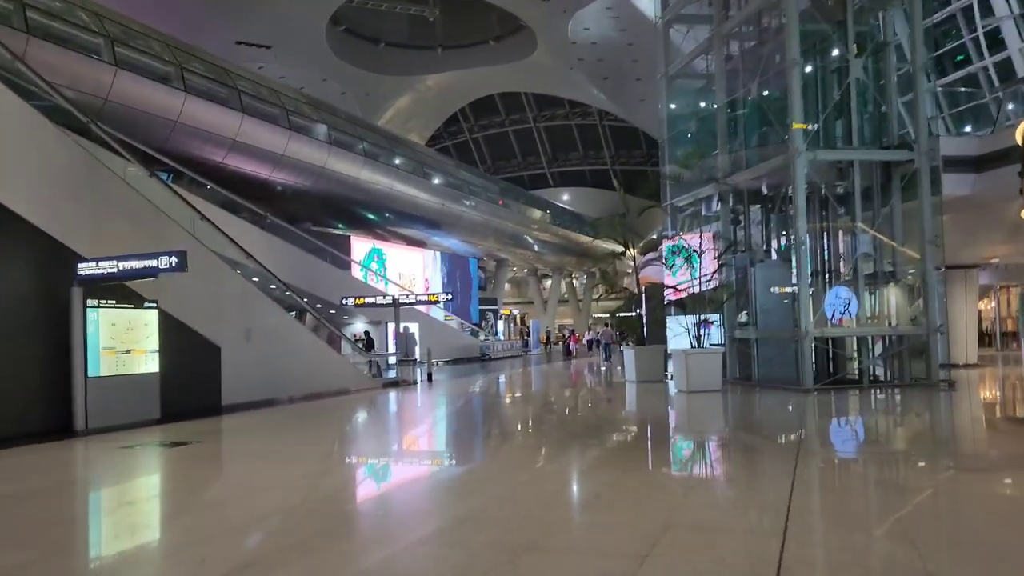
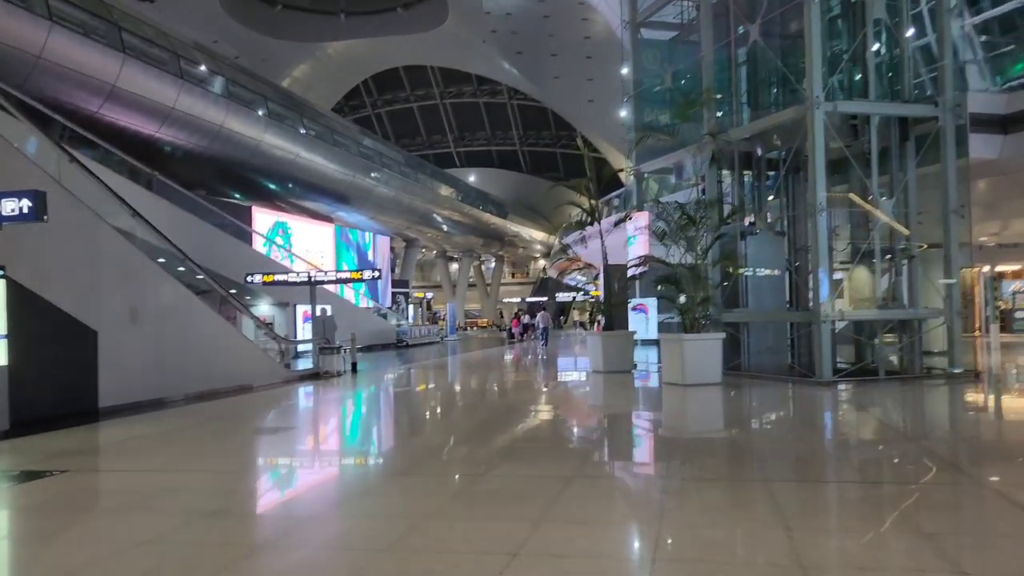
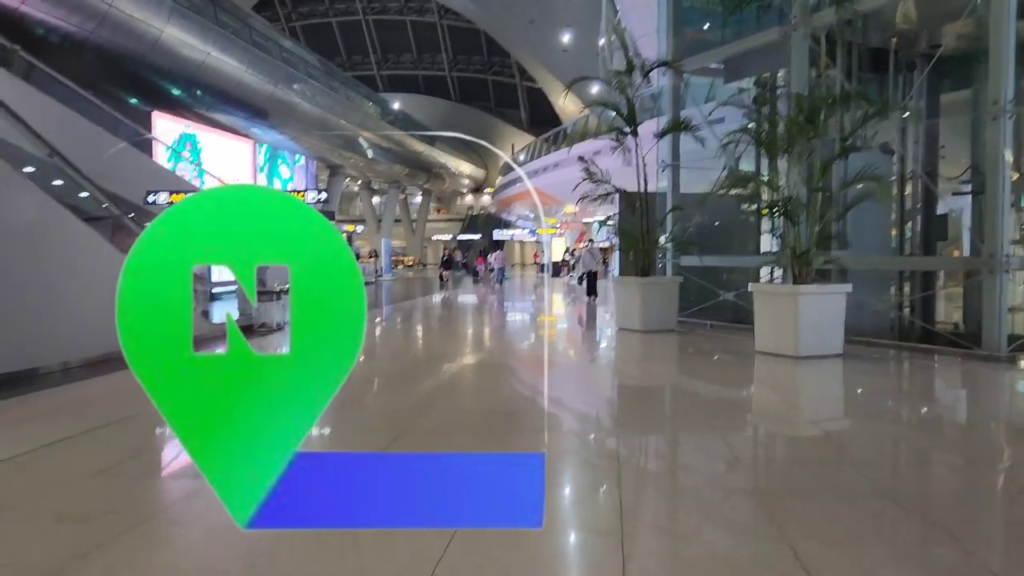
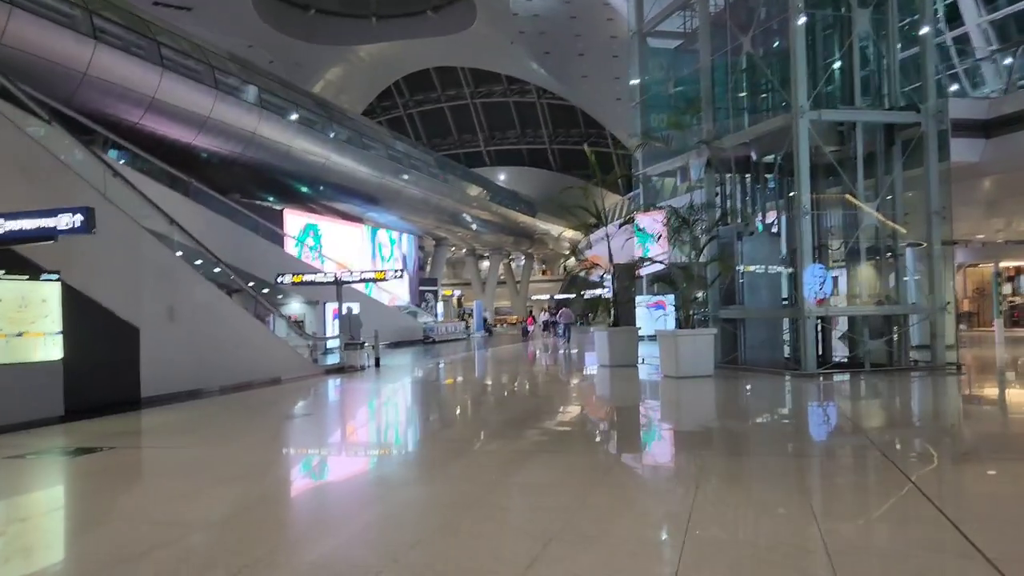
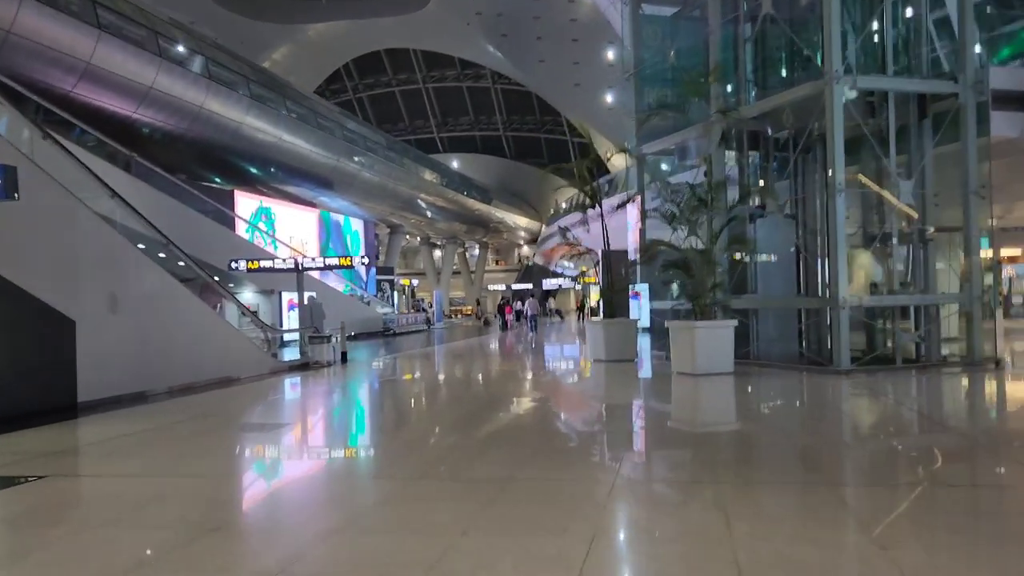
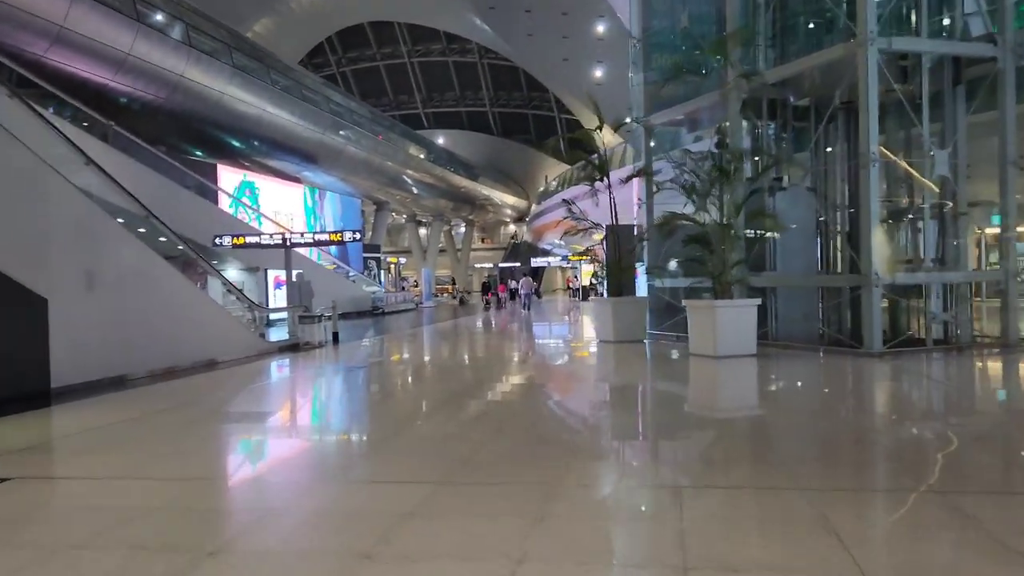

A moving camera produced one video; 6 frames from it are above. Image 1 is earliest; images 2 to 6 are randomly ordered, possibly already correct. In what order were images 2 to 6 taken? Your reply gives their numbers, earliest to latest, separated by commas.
4, 2, 5, 6, 3
